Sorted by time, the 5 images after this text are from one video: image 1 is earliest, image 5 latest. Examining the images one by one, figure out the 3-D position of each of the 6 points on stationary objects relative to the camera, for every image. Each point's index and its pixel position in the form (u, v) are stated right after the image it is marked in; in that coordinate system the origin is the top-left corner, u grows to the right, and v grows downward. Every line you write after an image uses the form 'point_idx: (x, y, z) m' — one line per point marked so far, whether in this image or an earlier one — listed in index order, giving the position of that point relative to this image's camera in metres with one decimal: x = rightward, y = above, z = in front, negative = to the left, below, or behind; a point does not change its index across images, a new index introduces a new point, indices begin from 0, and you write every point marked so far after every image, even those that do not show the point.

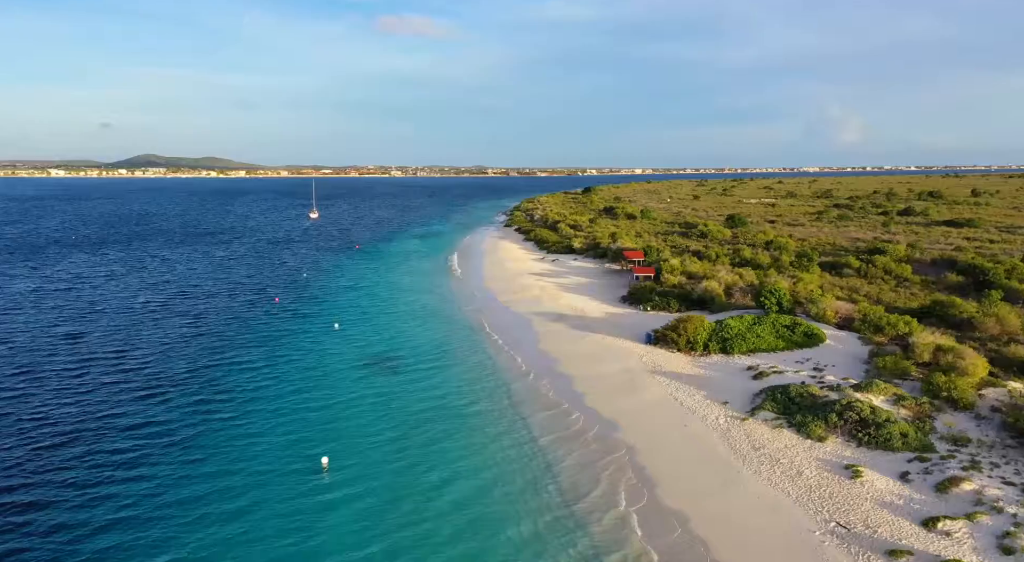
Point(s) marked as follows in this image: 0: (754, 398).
0: (+7.0, -3.4, +19.6) m
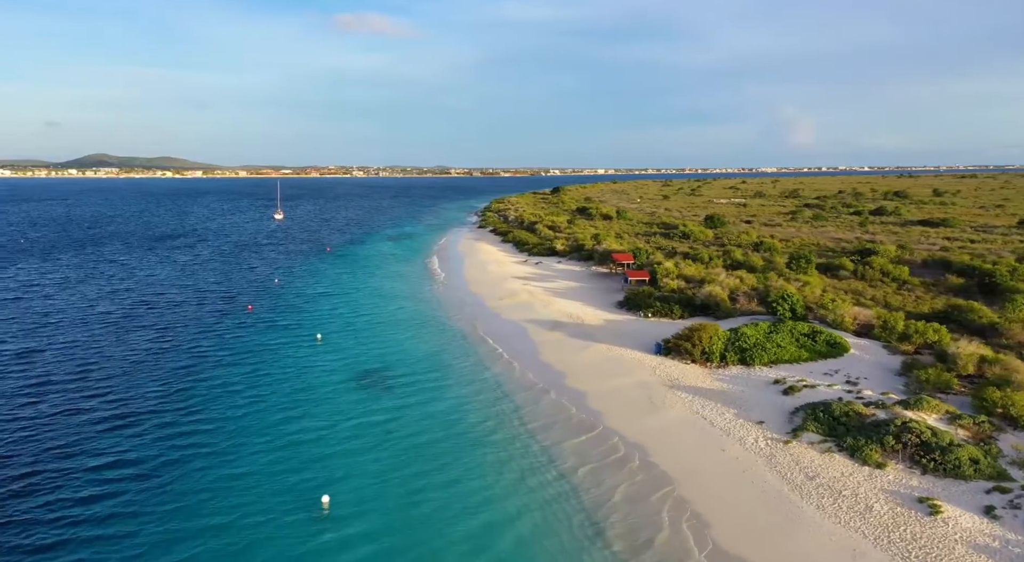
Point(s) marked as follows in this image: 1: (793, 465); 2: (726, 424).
0: (+7.4, -3.6, +18.0) m
1: (+6.5, -4.2, +15.6) m
2: (+5.8, -3.9, +18.5) m
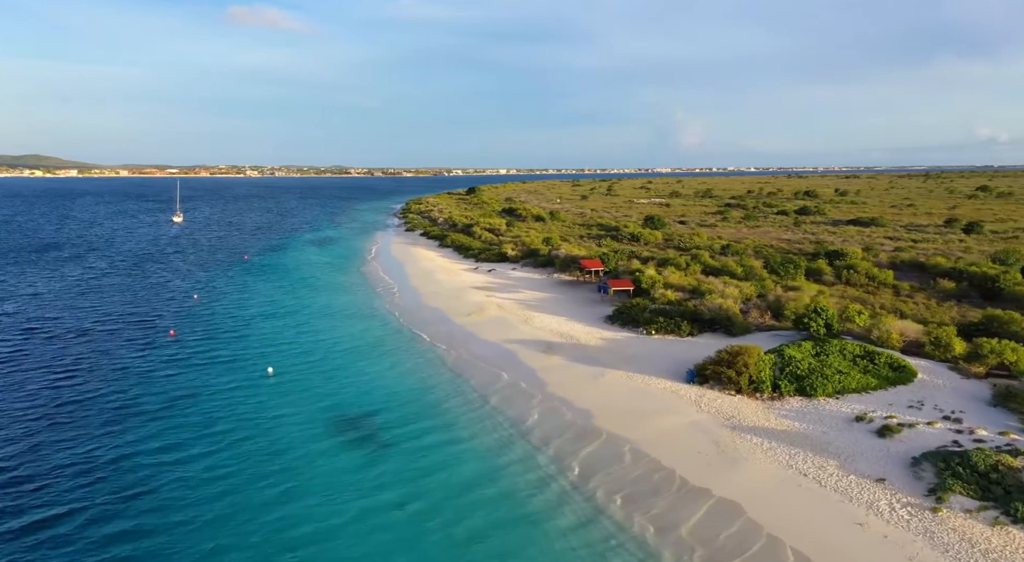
0: (+8.8, -4.1, +14.7) m
1: (+8.2, -4.8, +12.3) m
2: (+7.1, -4.4, +15.0) m
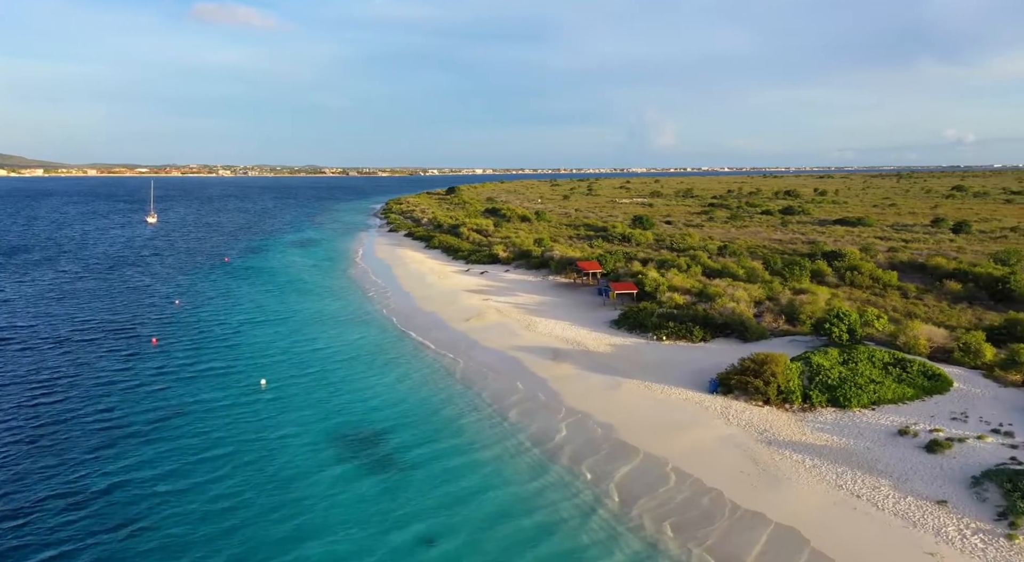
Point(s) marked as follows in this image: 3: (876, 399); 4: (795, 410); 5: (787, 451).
0: (+9.5, -4.2, +13.8) m
1: (+9.0, -4.9, +11.3) m
2: (+7.8, -4.6, +13.9) m
3: (+10.2, -3.3, +18.9) m
4: (+8.1, -3.7, +19.4) m
5: (+6.9, -4.2, +17.0) m
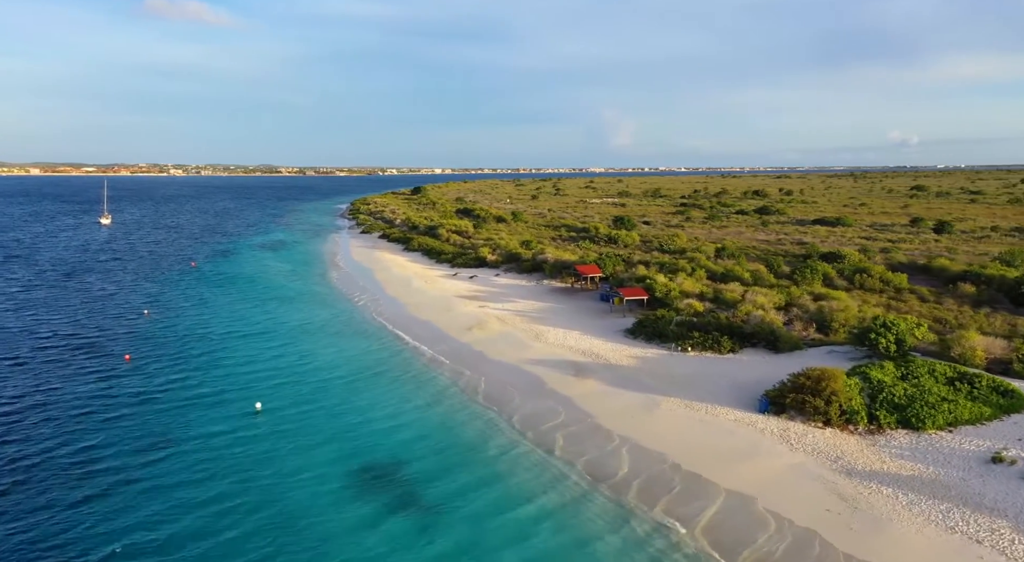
0: (+10.9, -4.5, +12.2) m
1: (+10.5, -5.2, +9.6) m
2: (+9.2, -4.8, +12.3) m
3: (+11.2, -3.5, +17.4) m
4: (+9.2, -3.9, +17.8) m
5: (+8.1, -4.5, +15.2) m
